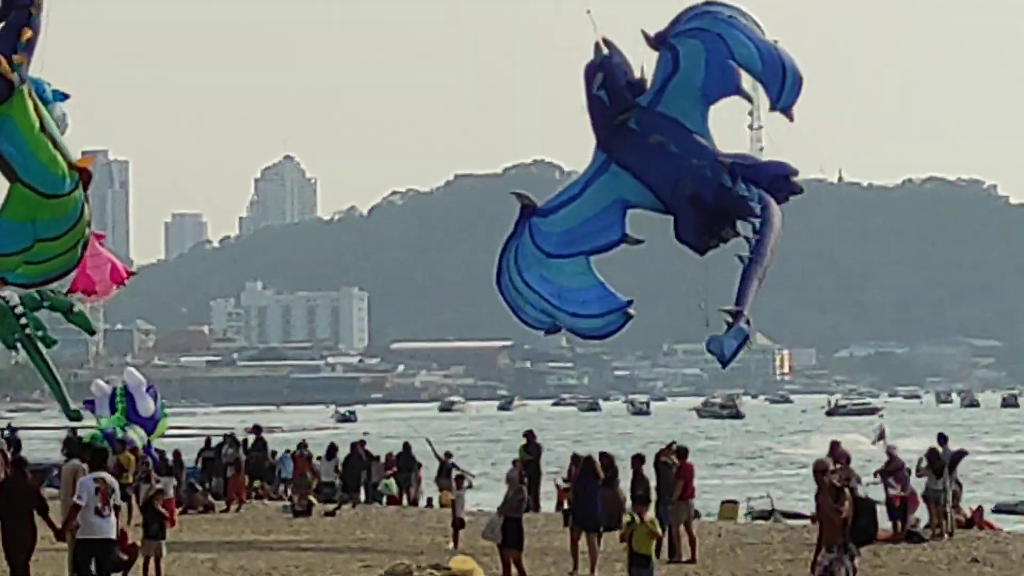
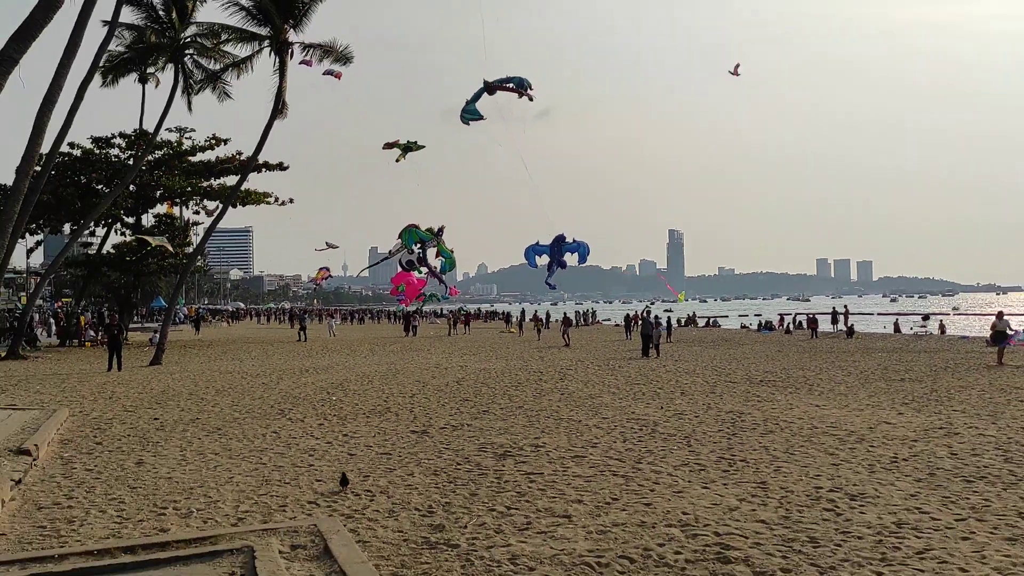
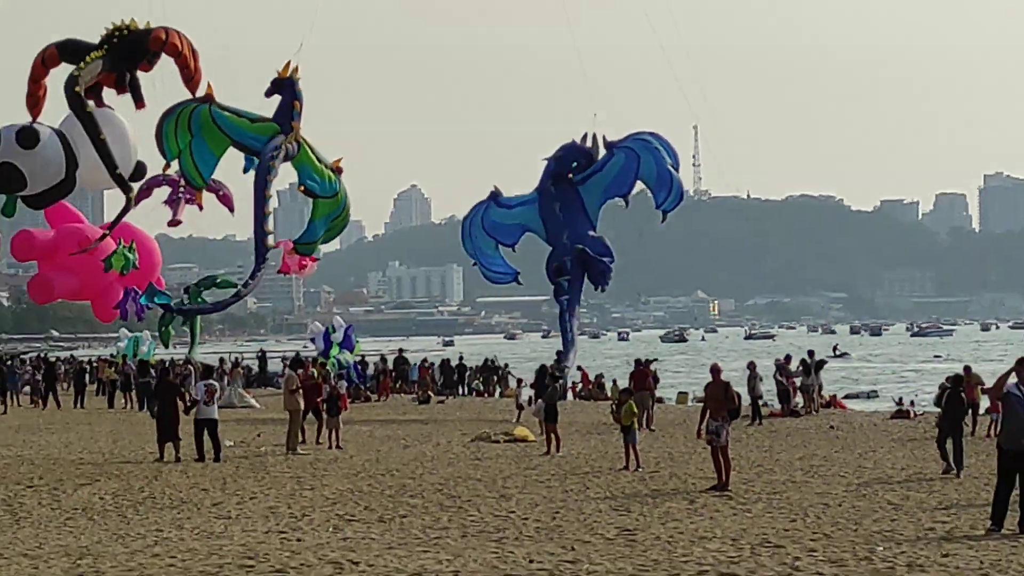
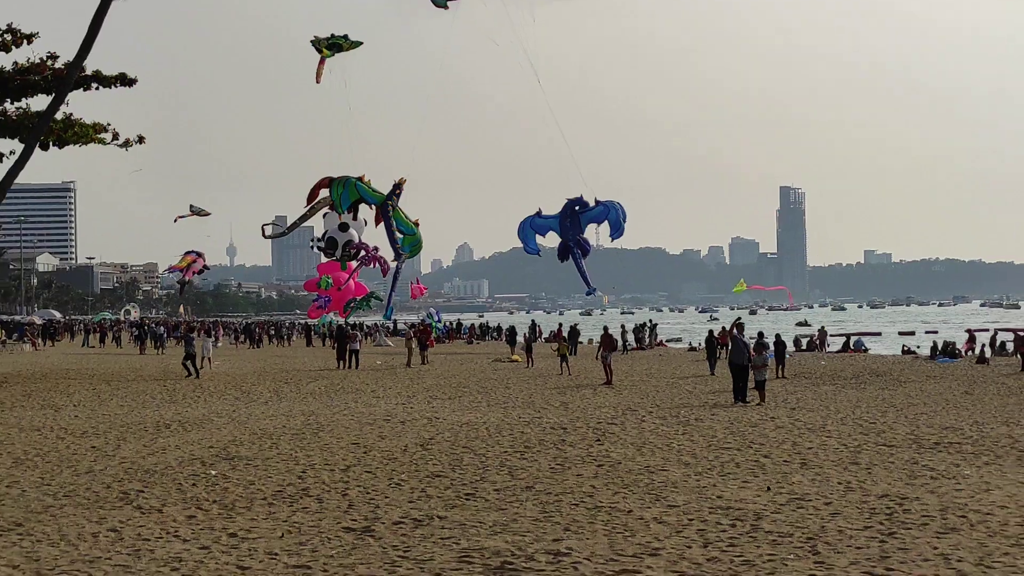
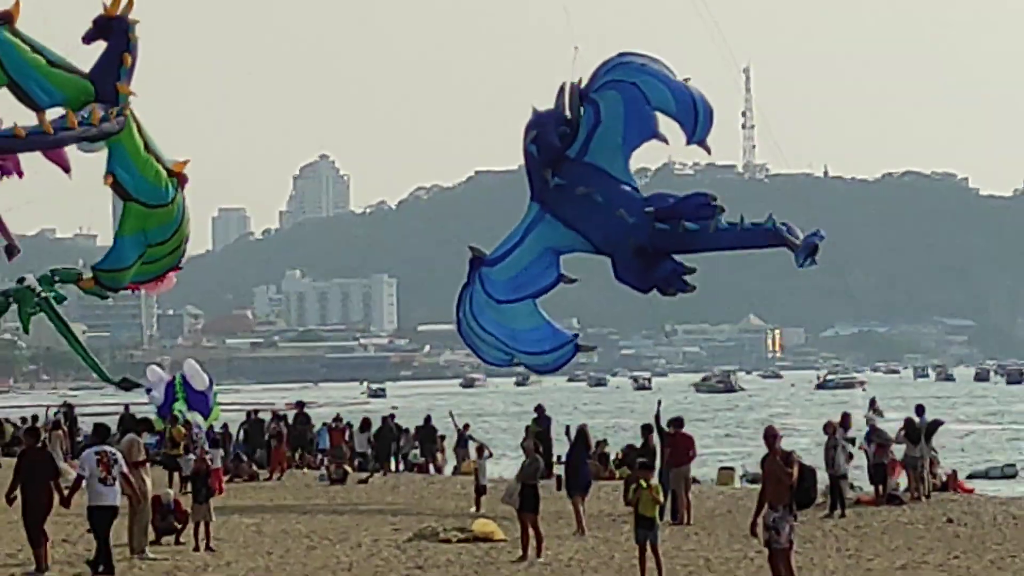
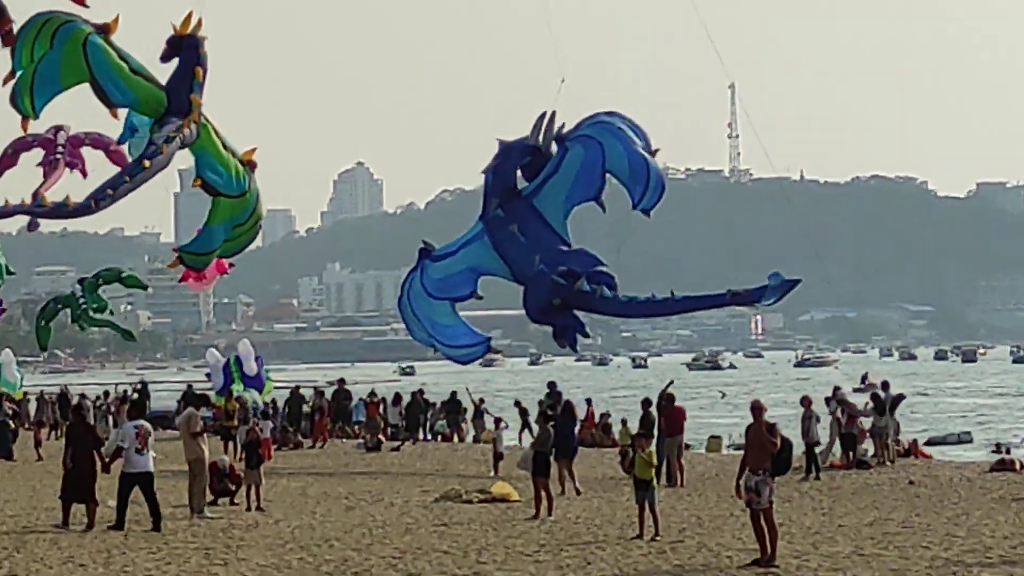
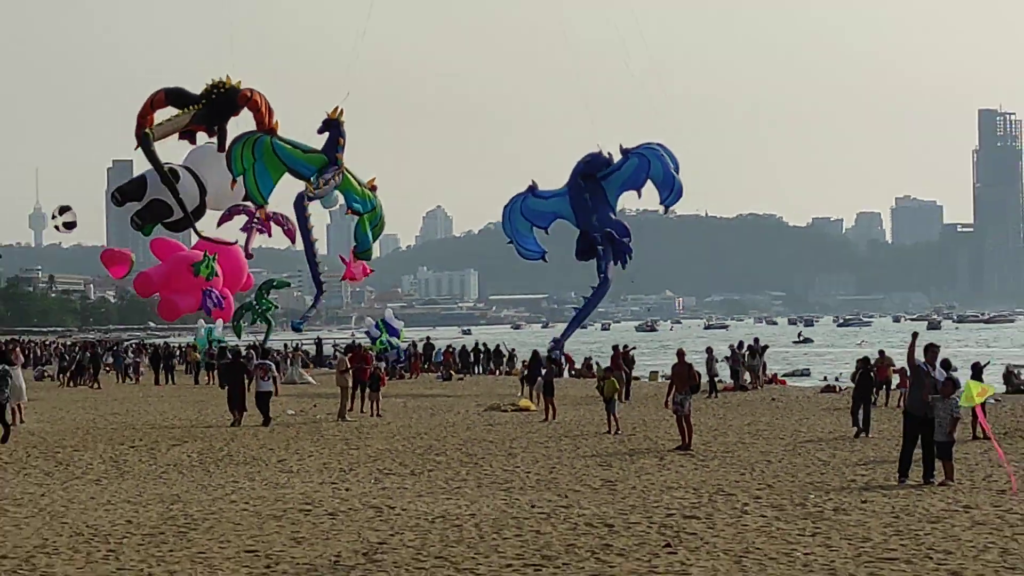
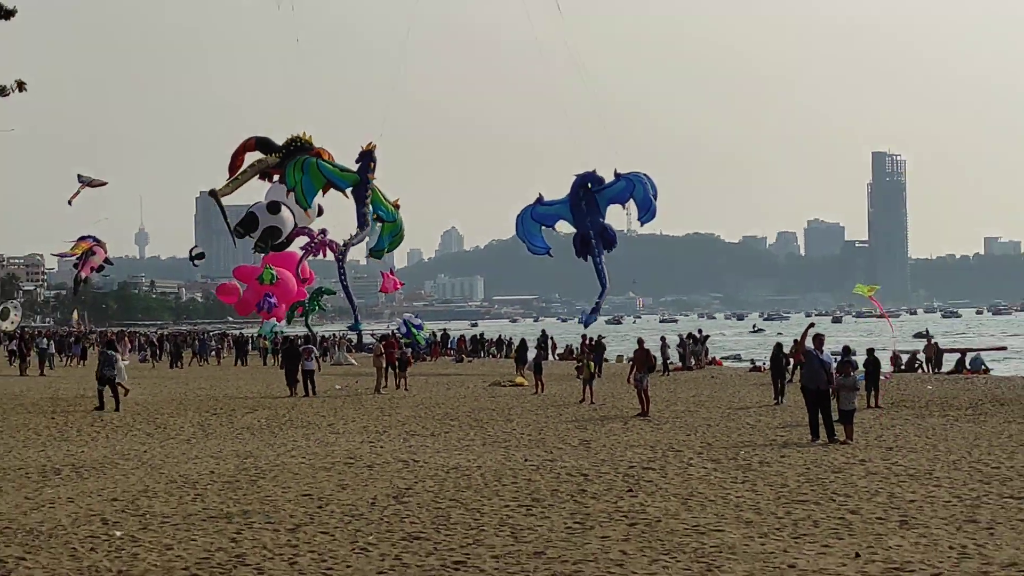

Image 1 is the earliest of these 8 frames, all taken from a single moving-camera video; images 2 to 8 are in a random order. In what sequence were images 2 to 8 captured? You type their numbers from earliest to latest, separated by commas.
5, 6, 3, 7, 8, 4, 2
